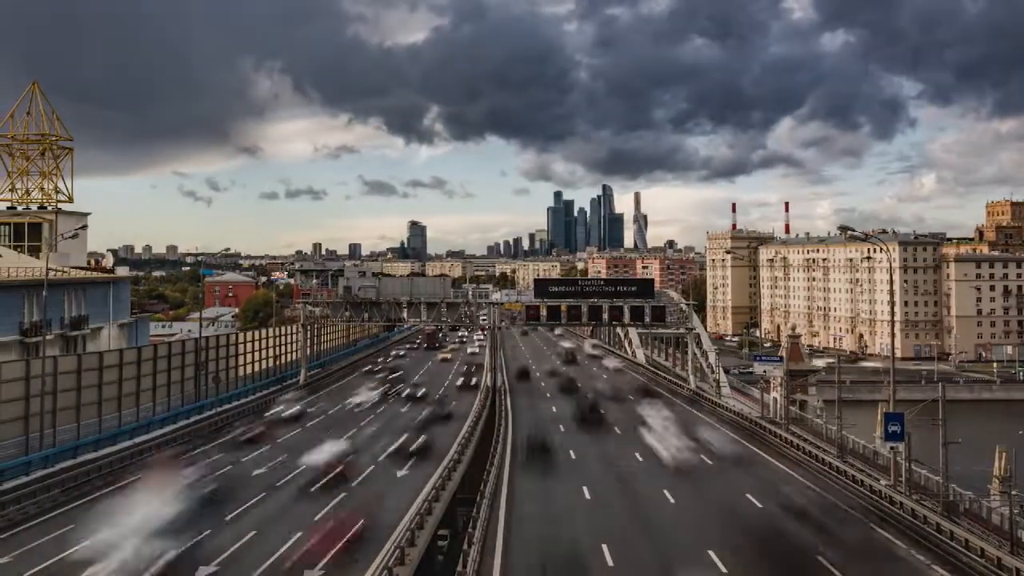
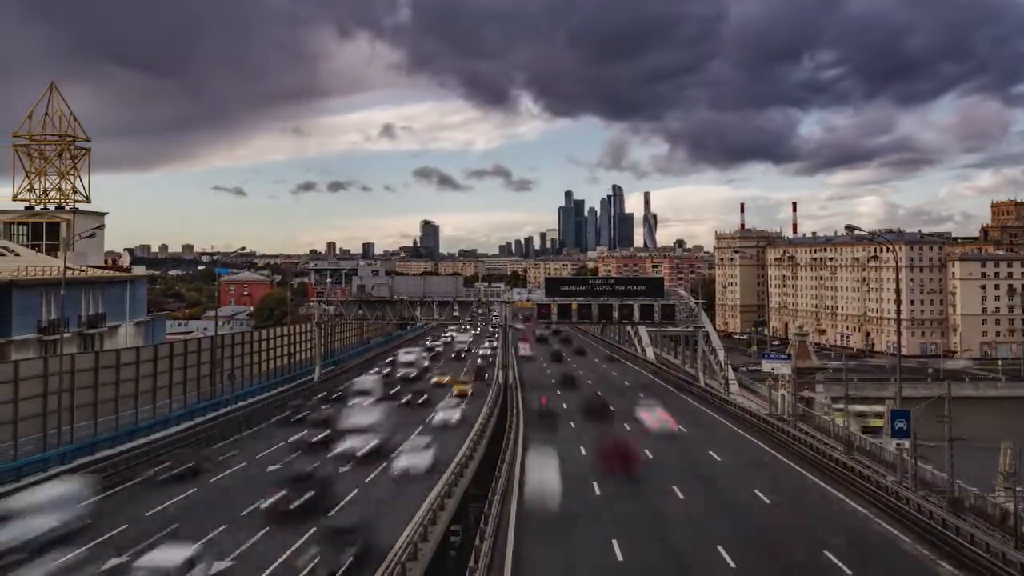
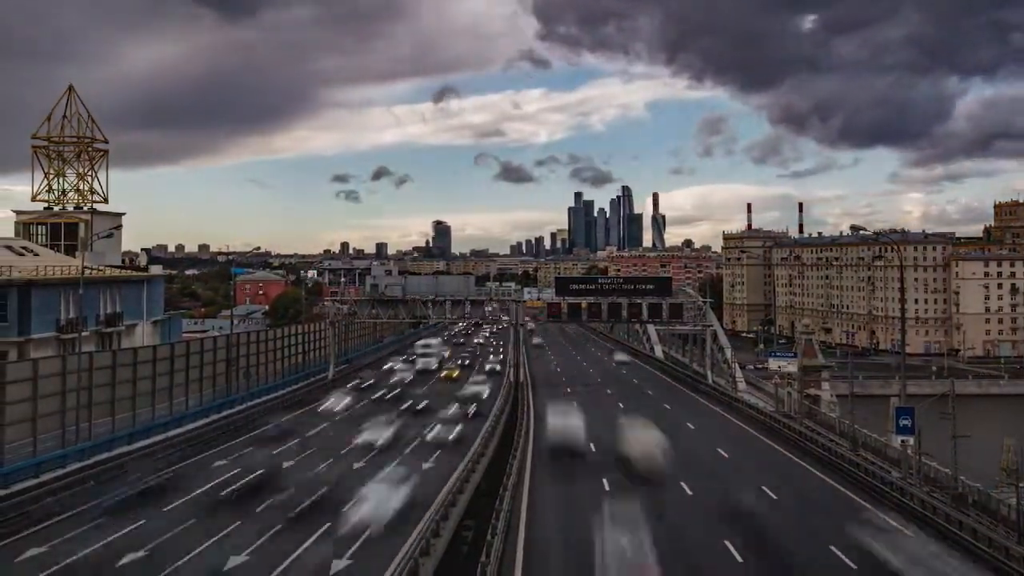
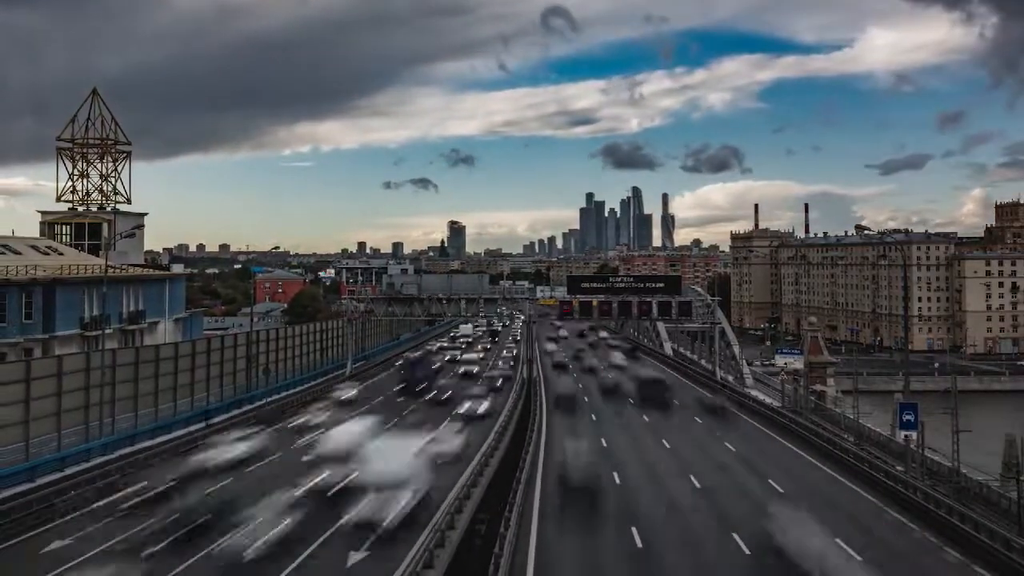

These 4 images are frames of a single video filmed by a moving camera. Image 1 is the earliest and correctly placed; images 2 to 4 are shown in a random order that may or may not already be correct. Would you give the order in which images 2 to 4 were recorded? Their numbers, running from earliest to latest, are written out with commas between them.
2, 3, 4
